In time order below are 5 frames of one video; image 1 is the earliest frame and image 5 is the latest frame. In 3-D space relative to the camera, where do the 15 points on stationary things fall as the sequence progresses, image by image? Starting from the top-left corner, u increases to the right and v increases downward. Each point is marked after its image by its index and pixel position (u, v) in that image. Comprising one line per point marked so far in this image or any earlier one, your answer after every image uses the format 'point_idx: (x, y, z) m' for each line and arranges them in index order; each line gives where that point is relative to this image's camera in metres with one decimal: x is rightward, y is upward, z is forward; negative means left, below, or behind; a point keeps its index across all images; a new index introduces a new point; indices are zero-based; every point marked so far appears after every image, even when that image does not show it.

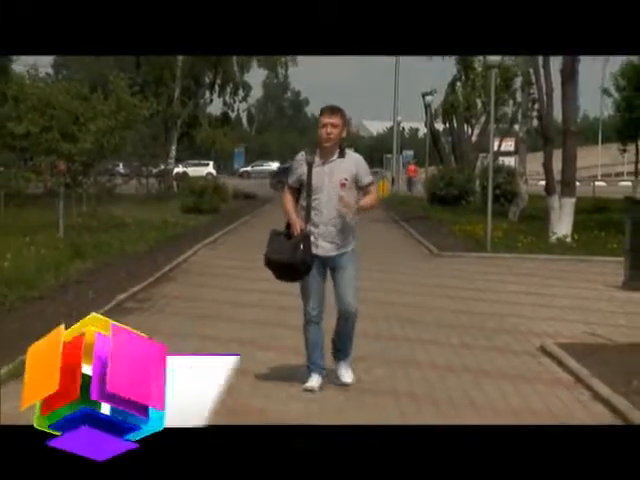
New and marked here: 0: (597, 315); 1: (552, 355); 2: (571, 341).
0: (+1.1, -0.3, +3.6) m
1: (+0.9, -0.4, +3.5) m
2: (+1.0, -0.4, +3.6) m
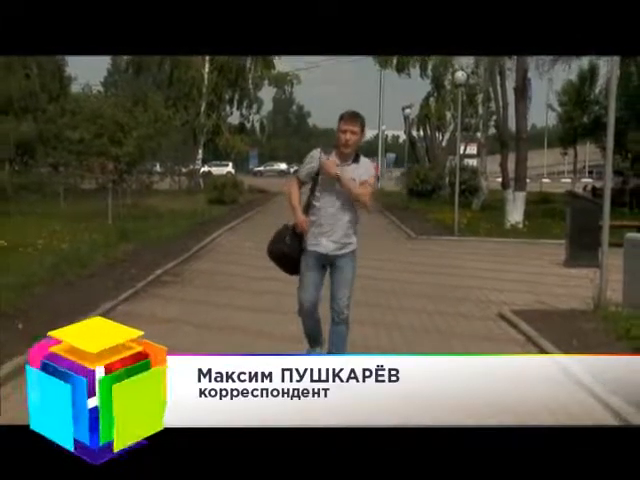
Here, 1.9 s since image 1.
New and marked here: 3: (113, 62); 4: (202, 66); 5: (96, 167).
0: (+1.1, -0.2, +4.4) m
1: (+0.9, -0.4, +4.3) m
2: (+1.0, -0.3, +4.4) m
3: (-1.0, +0.8, +4.1) m
4: (-0.6, +0.8, +4.3) m
5: (-1.1, +0.3, +4.3) m
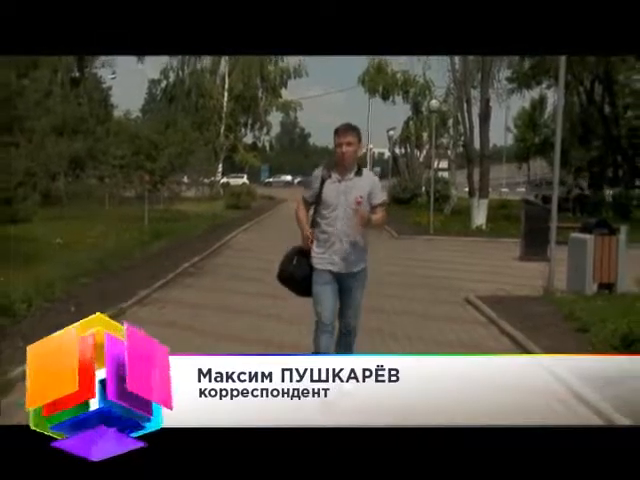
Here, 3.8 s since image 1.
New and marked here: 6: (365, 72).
0: (+1.1, -0.2, +5.3) m
1: (+0.9, -0.4, +5.2) m
2: (+1.0, -0.3, +5.3) m
3: (-1.0, +0.8, +5.1) m
4: (-0.6, +0.8, +5.2) m
5: (-1.1, +0.4, +5.3) m
6: (+0.2, +0.9, +4.5) m
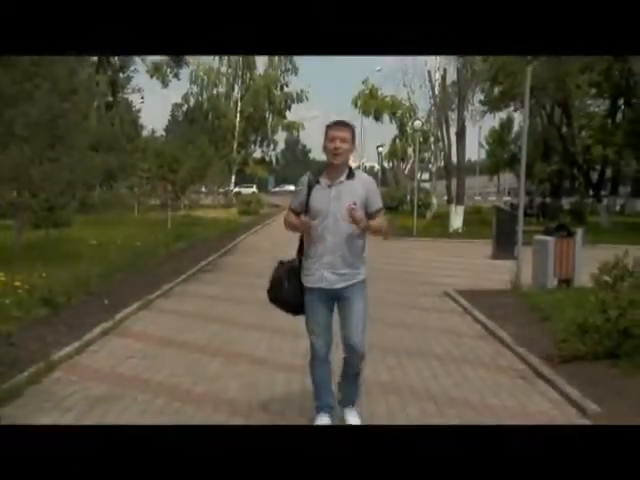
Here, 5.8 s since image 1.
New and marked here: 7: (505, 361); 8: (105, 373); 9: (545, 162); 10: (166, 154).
0: (+1.1, -0.2, +6.1) m
1: (+0.9, -0.4, +6.1) m
2: (+1.0, -0.3, +6.1) m
3: (-1.0, +0.8, +5.9) m
4: (-0.6, +0.8, +6.1) m
5: (-1.1, +0.3, +6.1) m
6: (+0.2, +0.9, +5.4) m
7: (+1.2, -0.8, +5.8) m
8: (-1.4, -0.8, +5.7) m
9: (+1.5, +0.5, +6.0) m
10: (-1.0, +0.6, +6.2) m
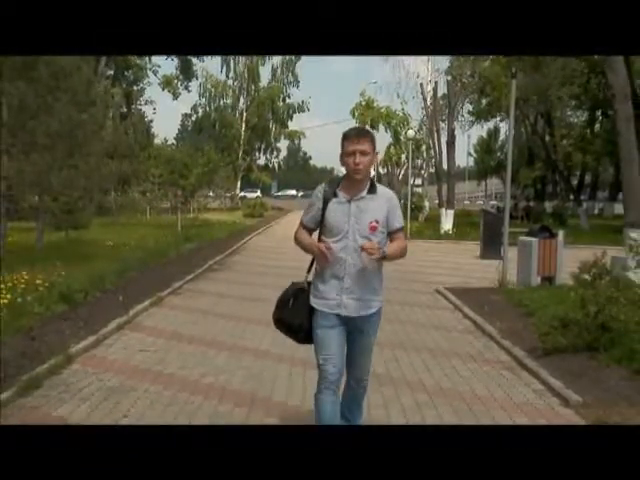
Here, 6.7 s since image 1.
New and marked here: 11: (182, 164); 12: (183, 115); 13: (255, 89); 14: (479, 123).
0: (+1.1, -0.2, +6.5) m
1: (+0.9, -0.4, +6.5) m
2: (+1.0, -0.3, +6.6) m
3: (-1.0, +0.8, +6.4) m
4: (-0.6, +0.8, +6.5) m
5: (-1.1, +0.3, +6.6) m
6: (+0.2, +0.9, +5.8) m
7: (+1.2, -0.8, +6.3) m
8: (-1.4, -0.9, +6.2) m
9: (+1.5, +0.5, +6.5) m
10: (-1.0, +0.6, +6.6) m
11: (-1.0, +0.6, +6.6) m
12: (-1.0, +0.9, +6.4) m
13: (-0.4, +1.0, +6.2) m
14: (+1.1, +0.8, +6.4) m
